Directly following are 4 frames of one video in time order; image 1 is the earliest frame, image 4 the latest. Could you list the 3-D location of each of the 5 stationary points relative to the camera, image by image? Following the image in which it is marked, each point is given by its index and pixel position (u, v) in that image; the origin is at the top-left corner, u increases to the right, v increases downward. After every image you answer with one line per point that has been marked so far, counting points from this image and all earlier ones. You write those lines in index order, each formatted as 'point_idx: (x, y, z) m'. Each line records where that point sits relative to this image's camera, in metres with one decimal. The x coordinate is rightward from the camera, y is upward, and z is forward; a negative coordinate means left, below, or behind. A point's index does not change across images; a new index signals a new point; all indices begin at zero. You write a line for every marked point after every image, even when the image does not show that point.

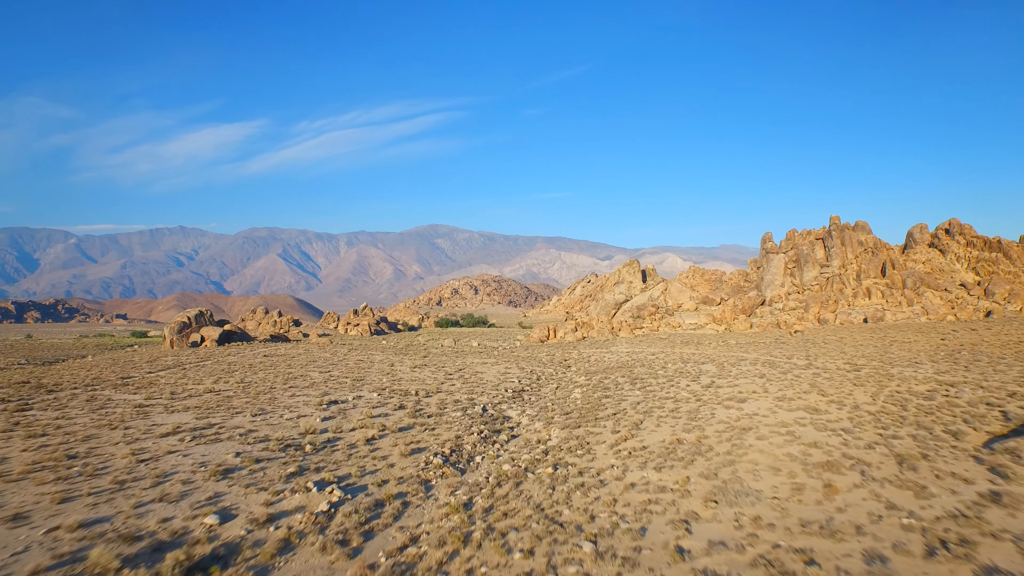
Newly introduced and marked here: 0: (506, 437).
0: (-0.1, -2.6, +8.7) m
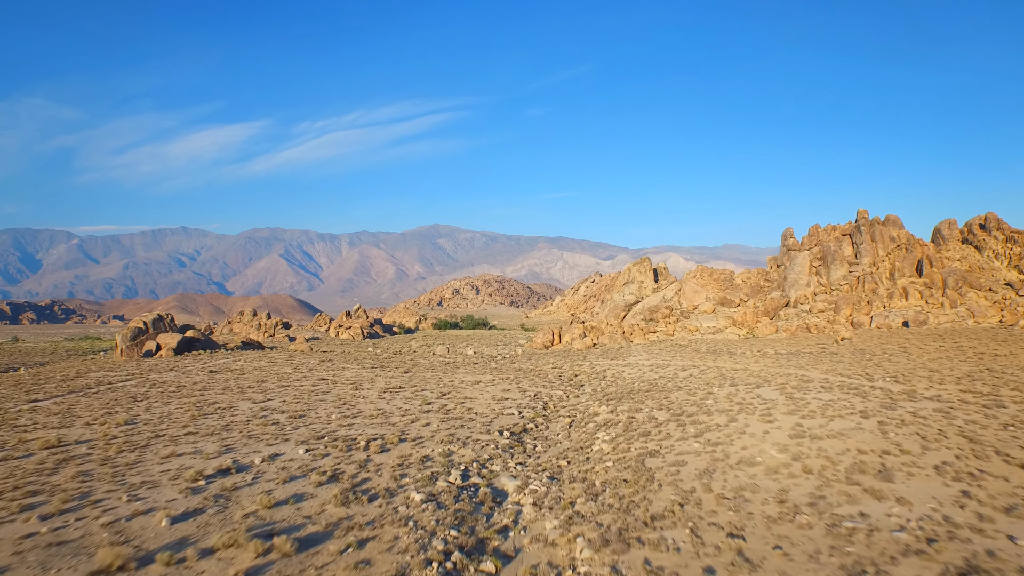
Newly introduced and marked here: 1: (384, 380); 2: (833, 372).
0: (-0.2, -2.7, +4.8) m
1: (-4.4, -3.2, +17.1) m
2: (+10.1, -2.7, +15.7) m
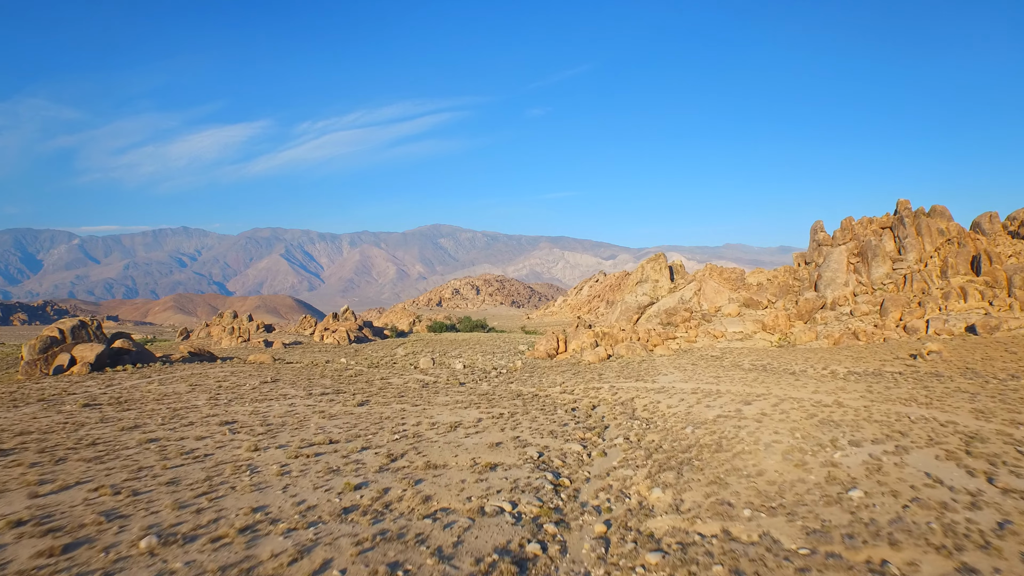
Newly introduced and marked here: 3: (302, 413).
0: (-0.4, -2.7, -0.5) m
1: (-4.5, -3.2, +11.8) m
2: (+10.0, -2.7, +10.3) m
3: (-5.5, -3.2, +13.0) m
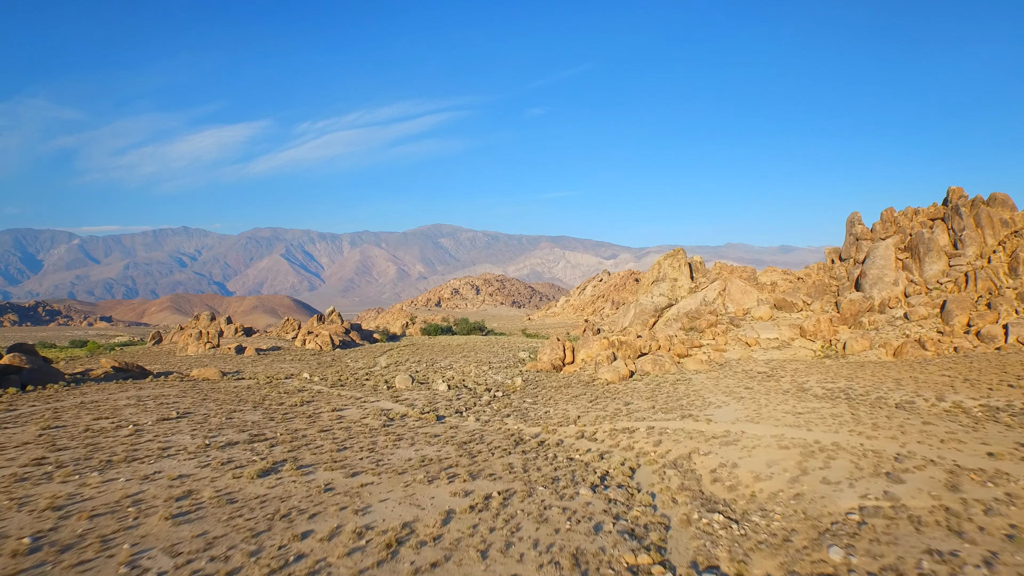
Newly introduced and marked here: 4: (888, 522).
0: (-0.5, -2.7, -5.9) m
1: (-4.7, -3.2, +6.4) m
2: (+9.9, -2.6, +4.9) m
3: (-5.6, -3.2, +7.7) m
4: (+5.2, -3.1, +6.9) m
